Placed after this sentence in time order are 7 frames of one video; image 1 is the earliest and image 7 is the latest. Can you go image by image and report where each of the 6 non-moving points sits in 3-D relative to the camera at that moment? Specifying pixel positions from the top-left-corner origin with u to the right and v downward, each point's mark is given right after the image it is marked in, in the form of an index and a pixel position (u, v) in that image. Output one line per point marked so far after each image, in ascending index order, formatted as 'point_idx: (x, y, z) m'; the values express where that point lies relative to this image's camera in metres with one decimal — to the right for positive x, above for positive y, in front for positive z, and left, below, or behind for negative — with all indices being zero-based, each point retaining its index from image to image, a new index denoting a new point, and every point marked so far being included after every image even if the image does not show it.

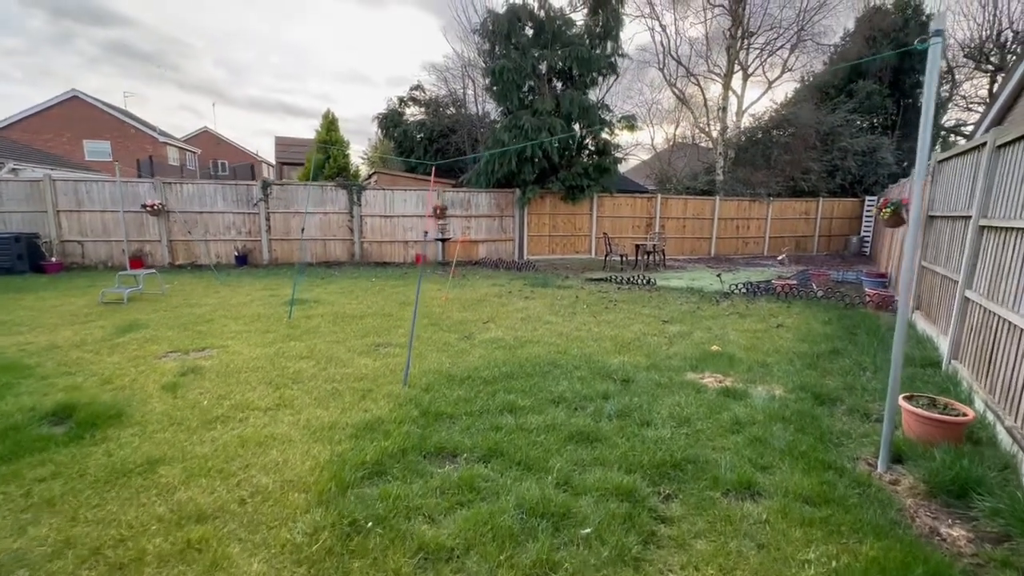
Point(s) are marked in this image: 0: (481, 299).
0: (-0.5, -0.2, +6.9) m
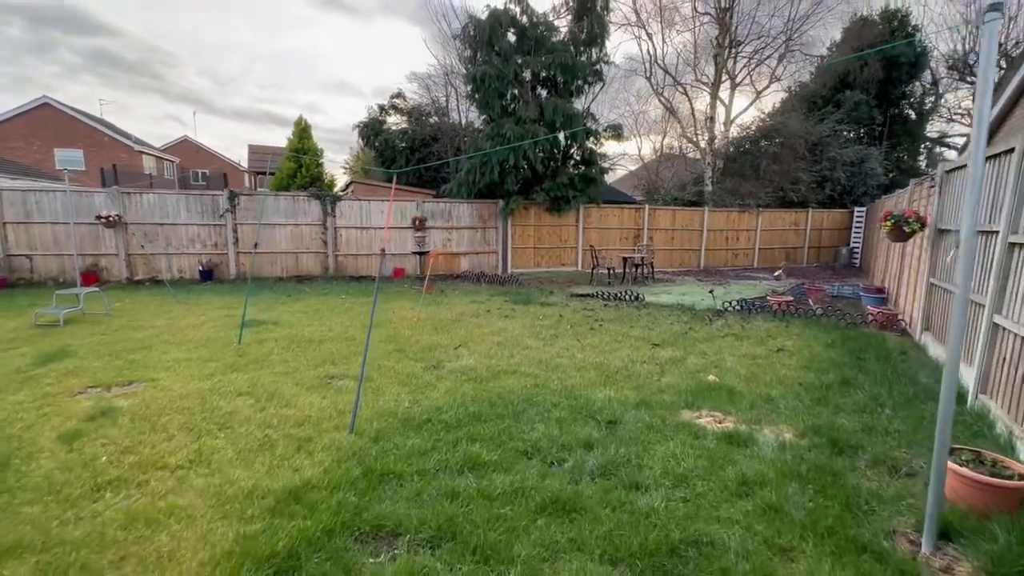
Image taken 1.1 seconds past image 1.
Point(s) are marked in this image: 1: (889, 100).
0: (-0.8, -0.4, +6.4) m
1: (+13.1, +6.6, +16.2) m
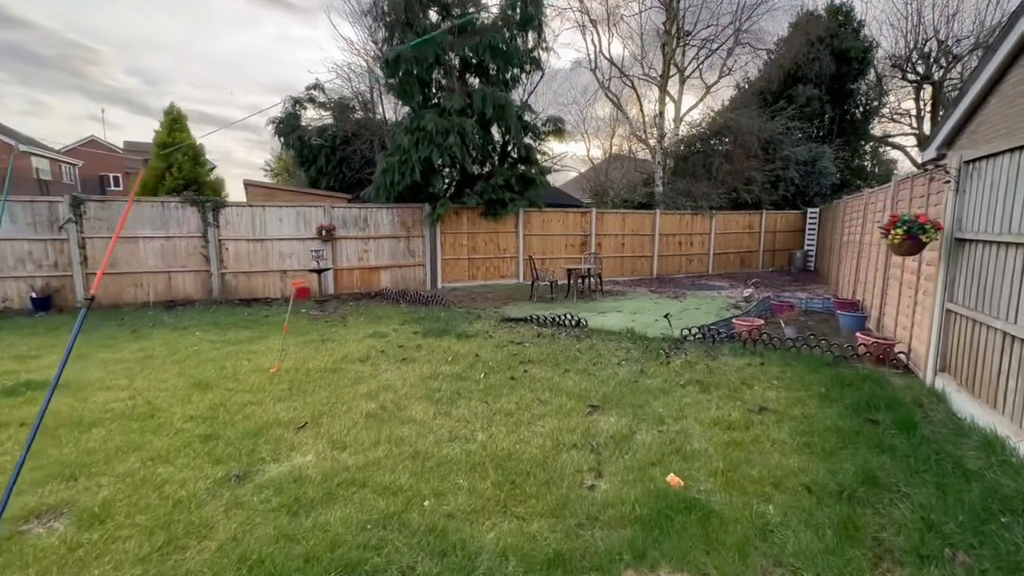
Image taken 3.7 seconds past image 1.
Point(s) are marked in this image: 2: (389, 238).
0: (-1.8, -0.8, +4.7) m
1: (+11.0, +6.4, +15.7) m
2: (-2.7, +1.1, +10.3) m
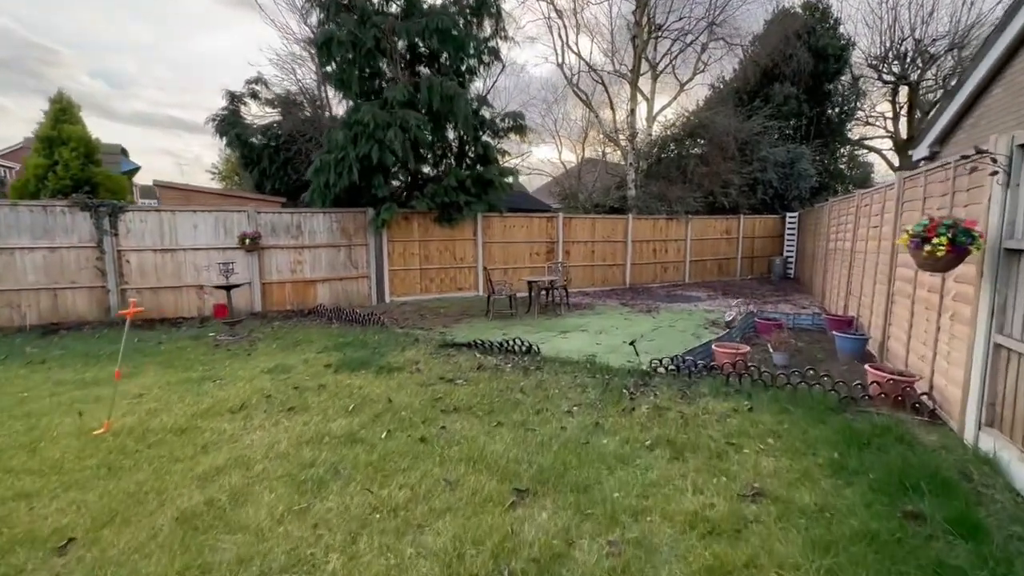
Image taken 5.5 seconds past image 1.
0: (-2.5, -1.0, +3.5) m
1: (+9.8, +6.2, +15.1) m
2: (-3.6, +0.8, +9.1) m
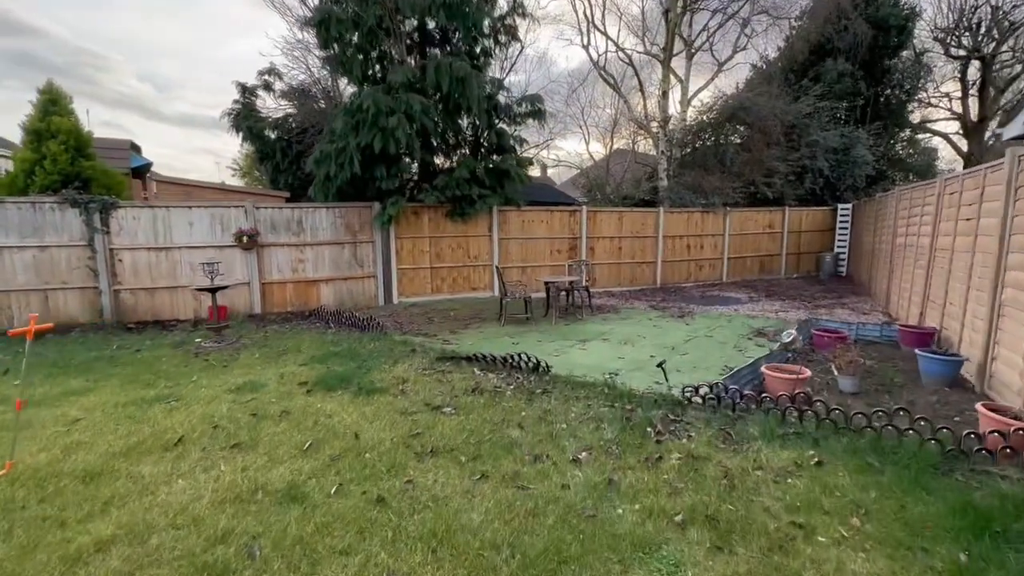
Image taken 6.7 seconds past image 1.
0: (-2.5, -1.1, +2.9) m
1: (+10.5, +6.2, +13.6) m
2: (-3.3, +0.8, +8.5) m
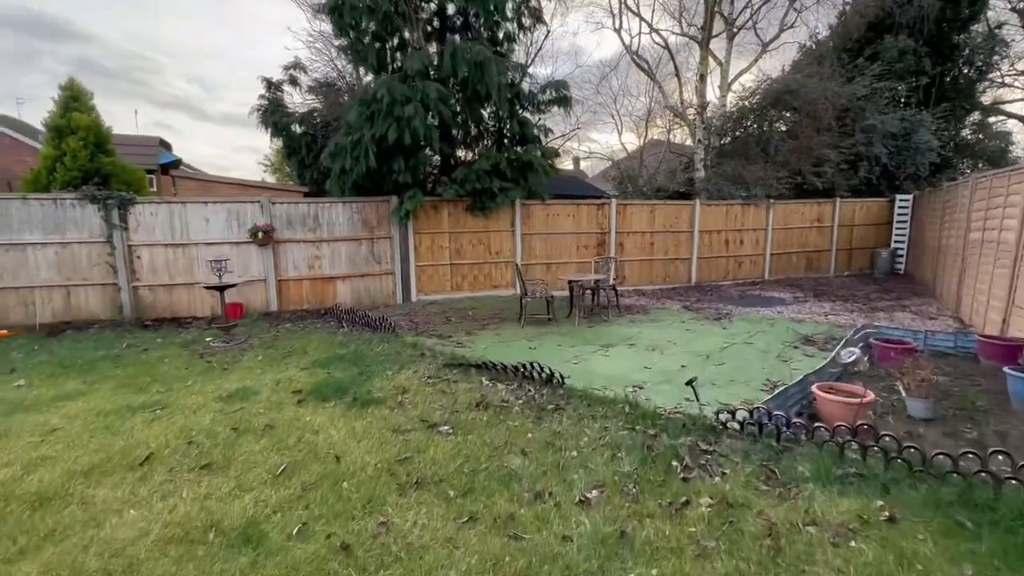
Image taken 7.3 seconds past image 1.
0: (-2.5, -1.1, +2.6) m
1: (+11.2, +6.2, +12.3) m
2: (-2.9, +0.8, +8.2) m
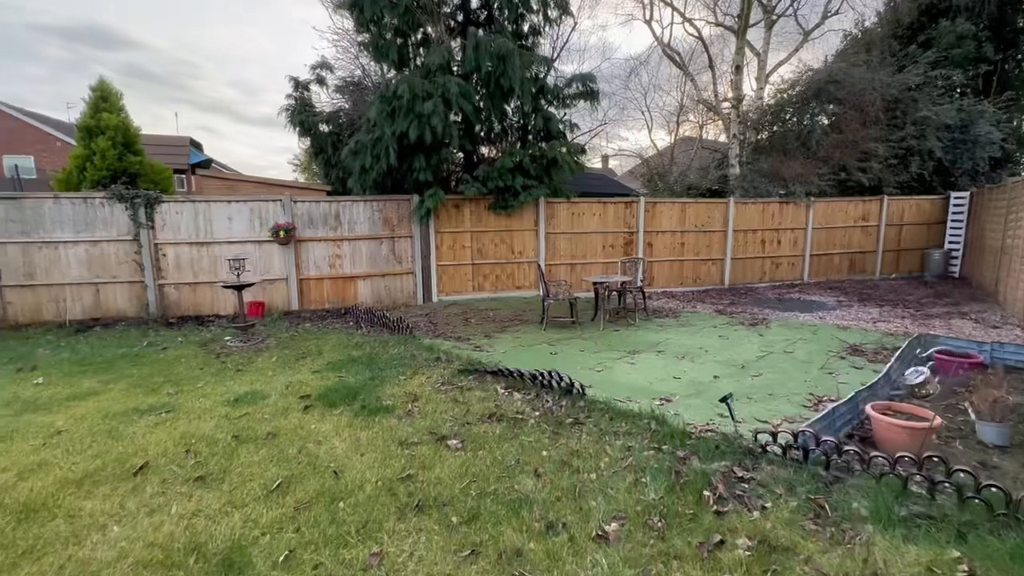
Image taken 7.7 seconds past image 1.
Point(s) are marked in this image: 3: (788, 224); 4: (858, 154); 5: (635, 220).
0: (-2.5, -1.1, +2.5) m
1: (+11.9, +6.1, +11.4) m
2: (-2.5, +0.8, +8.1) m
3: (+5.8, +1.3, +9.8) m
4: (+7.9, +3.1, +10.8) m
5: (+2.4, +1.3, +9.1) m
